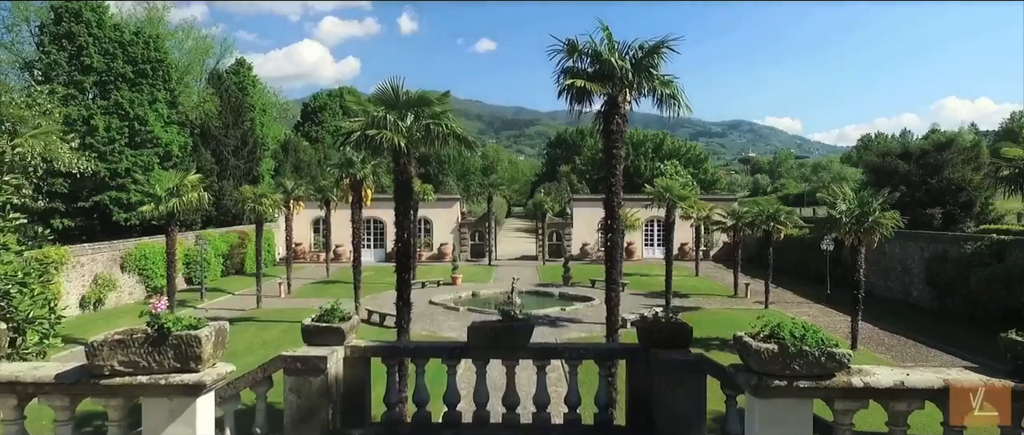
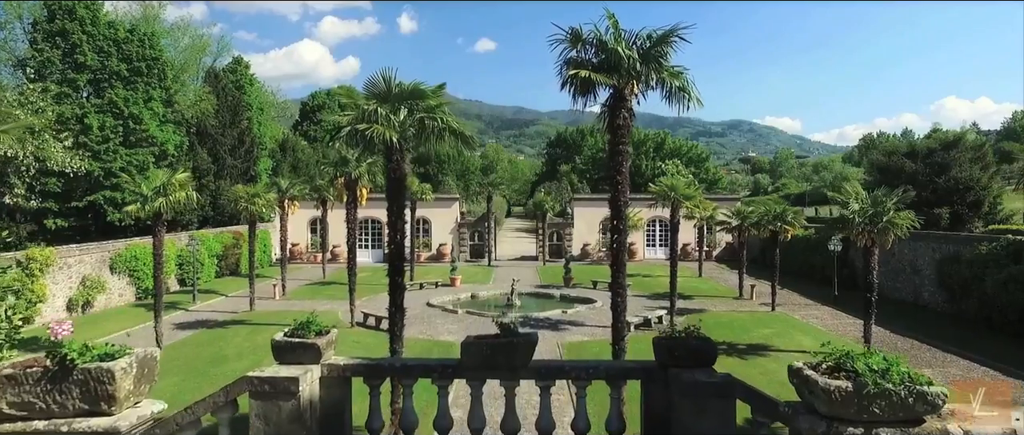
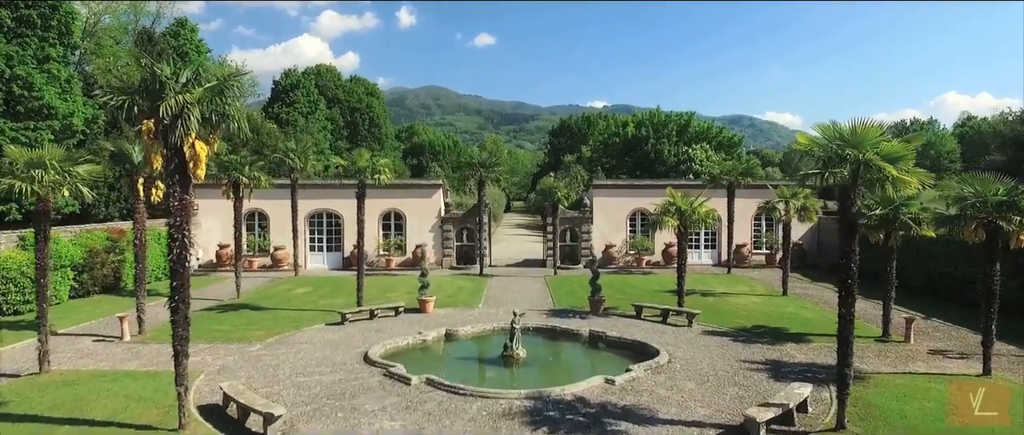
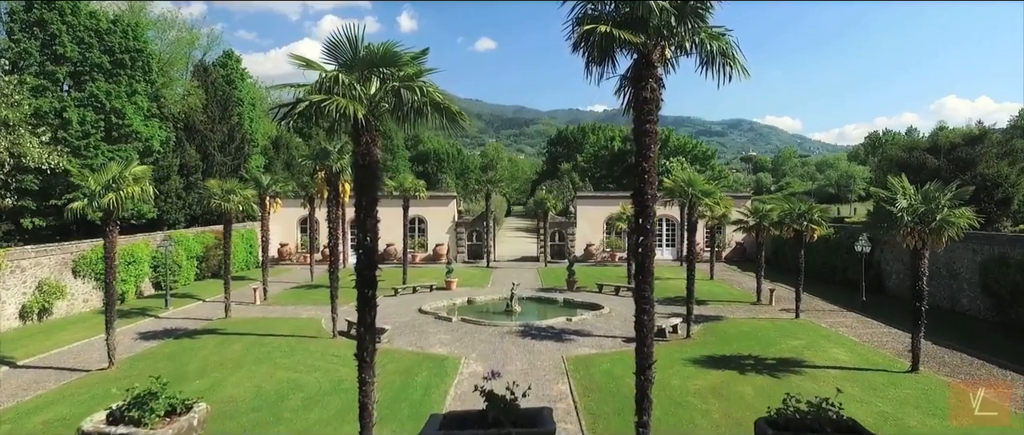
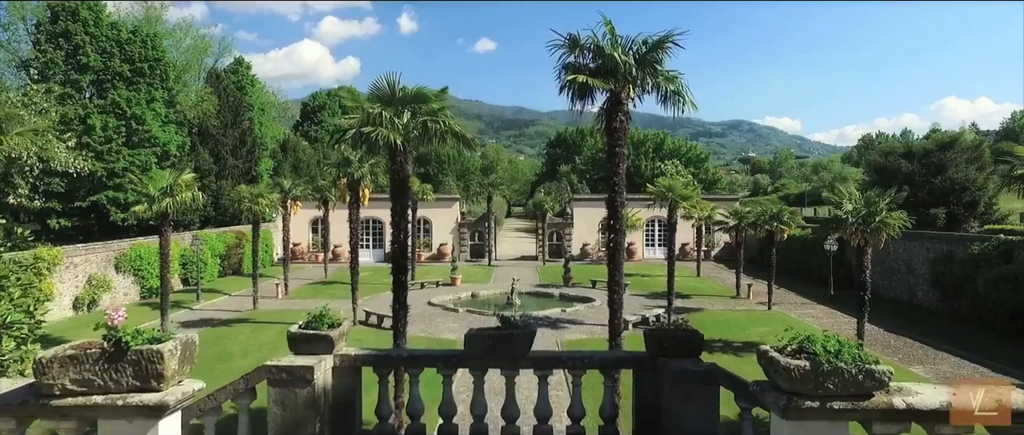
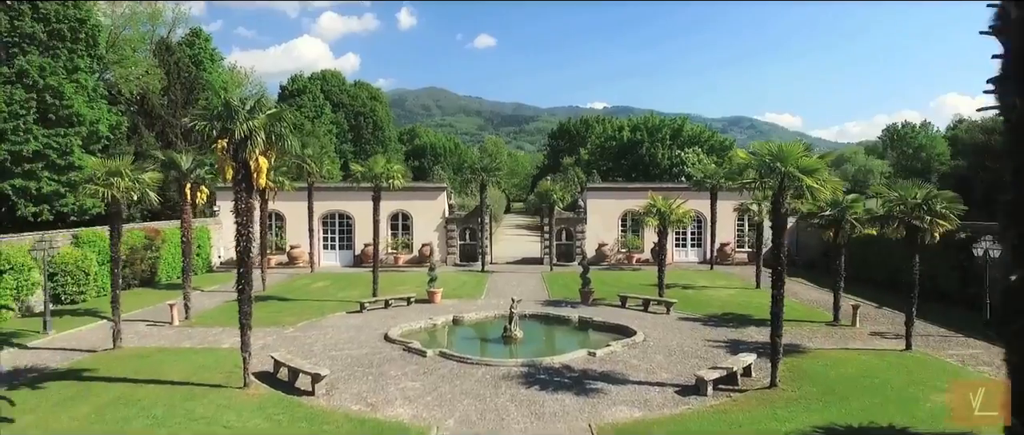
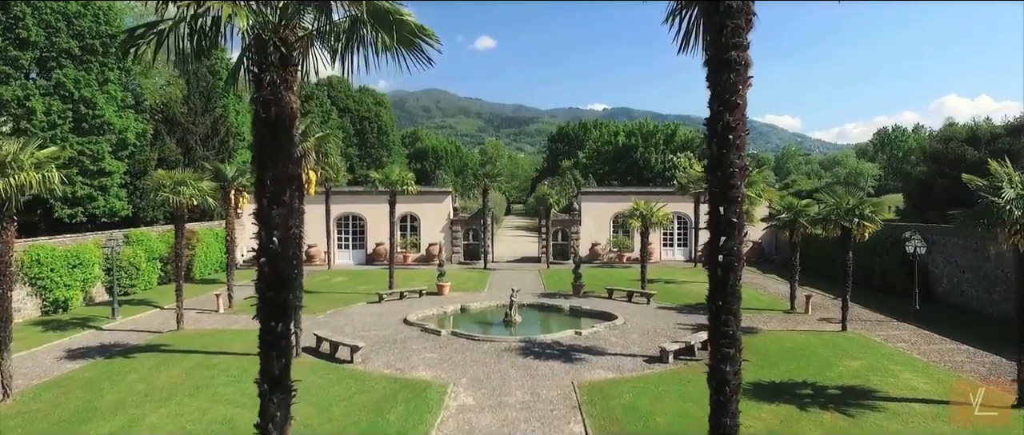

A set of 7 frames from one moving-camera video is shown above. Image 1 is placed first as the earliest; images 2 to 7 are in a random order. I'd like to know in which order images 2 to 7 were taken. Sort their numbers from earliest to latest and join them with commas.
5, 2, 4, 7, 6, 3
